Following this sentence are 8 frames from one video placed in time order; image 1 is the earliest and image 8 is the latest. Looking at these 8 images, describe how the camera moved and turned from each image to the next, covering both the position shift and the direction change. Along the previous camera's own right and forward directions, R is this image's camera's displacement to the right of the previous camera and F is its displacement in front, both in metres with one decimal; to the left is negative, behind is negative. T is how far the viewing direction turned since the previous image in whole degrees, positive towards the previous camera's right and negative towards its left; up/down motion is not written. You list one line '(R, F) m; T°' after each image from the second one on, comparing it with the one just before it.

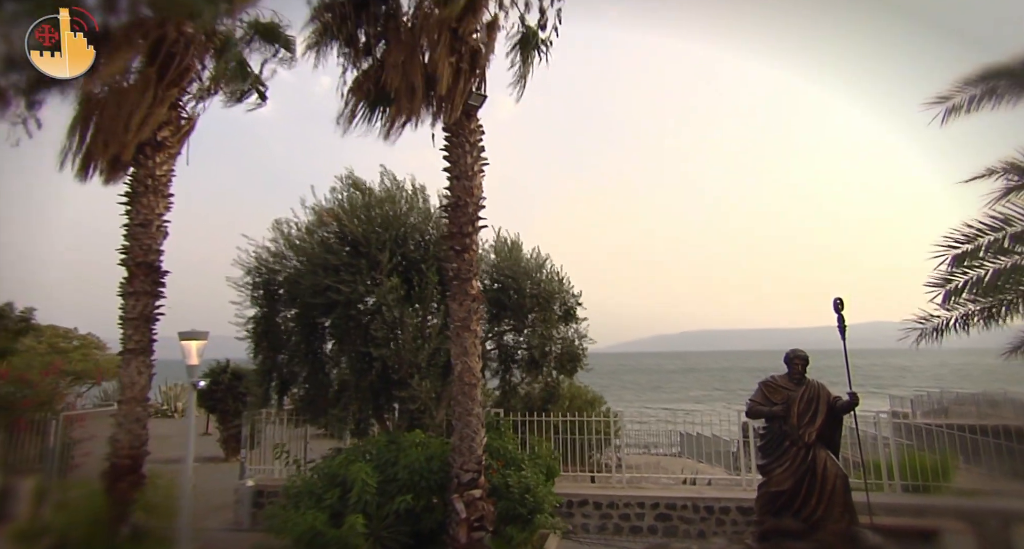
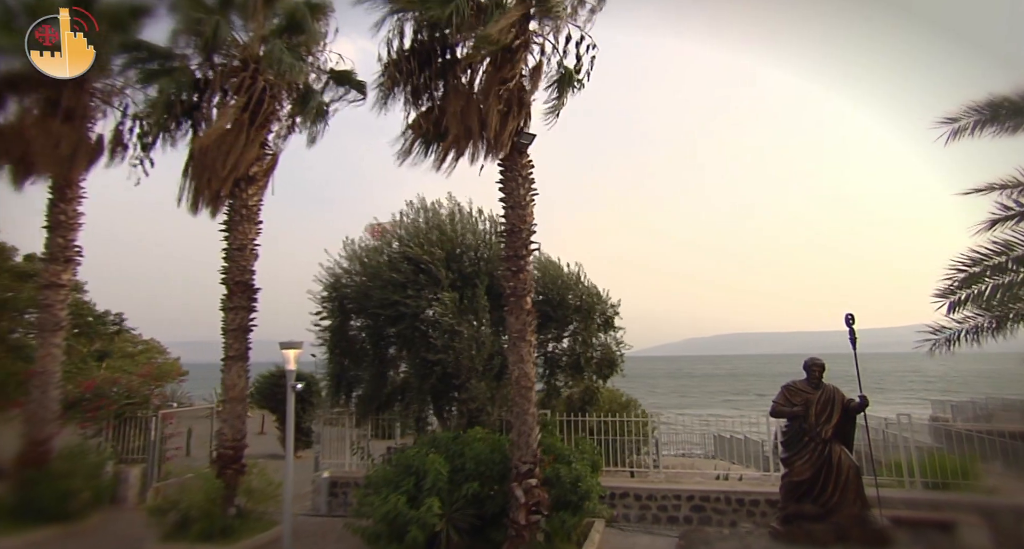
(-0.3, -1.0) m; -3°
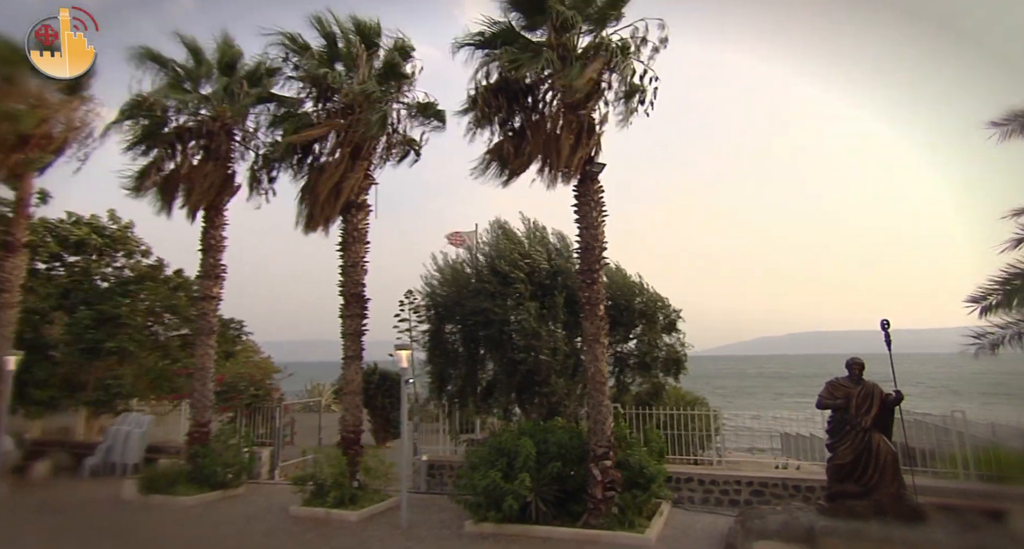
(-0.2, -1.4) m; -6°
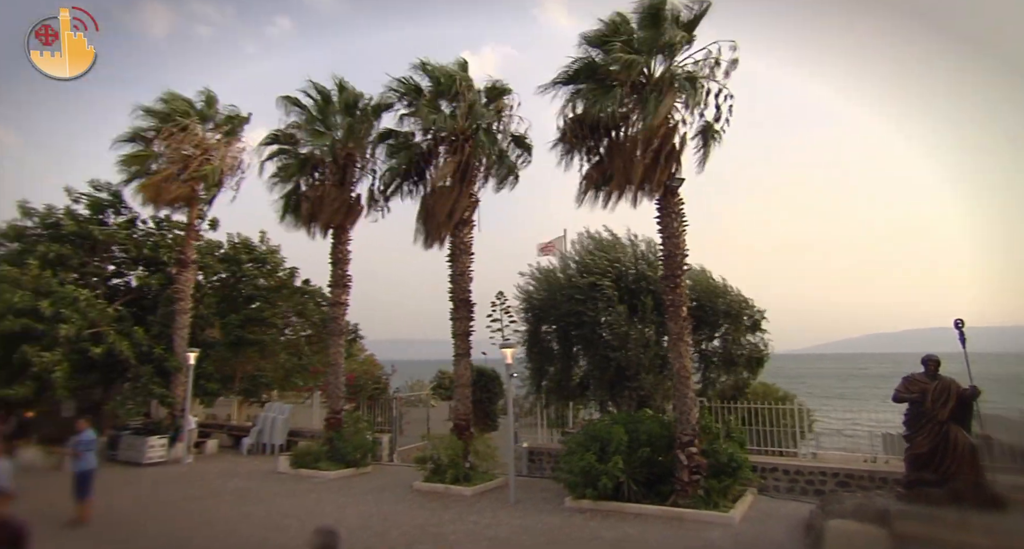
(-0.1, -1.2) m; -8°
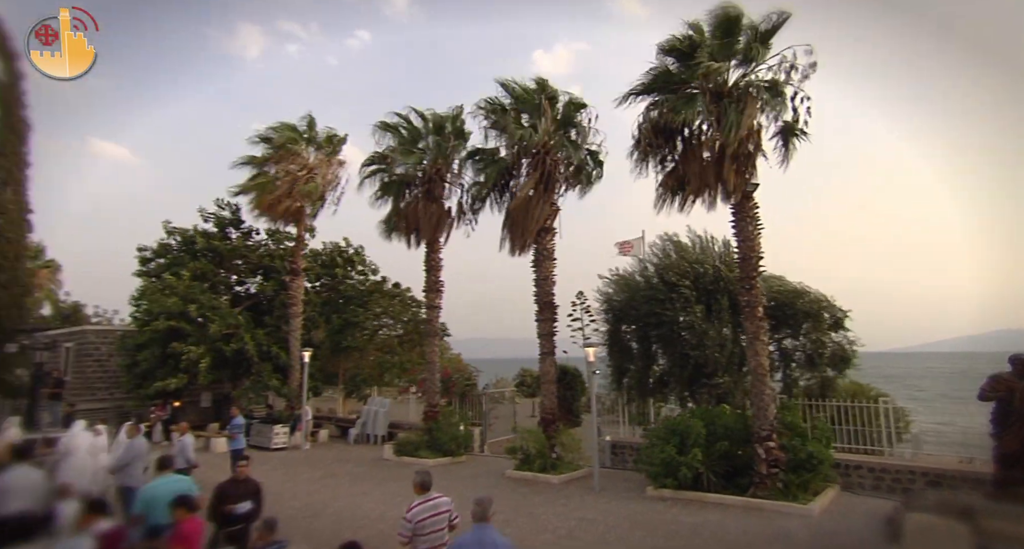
(0.0, -0.9) m; -8°
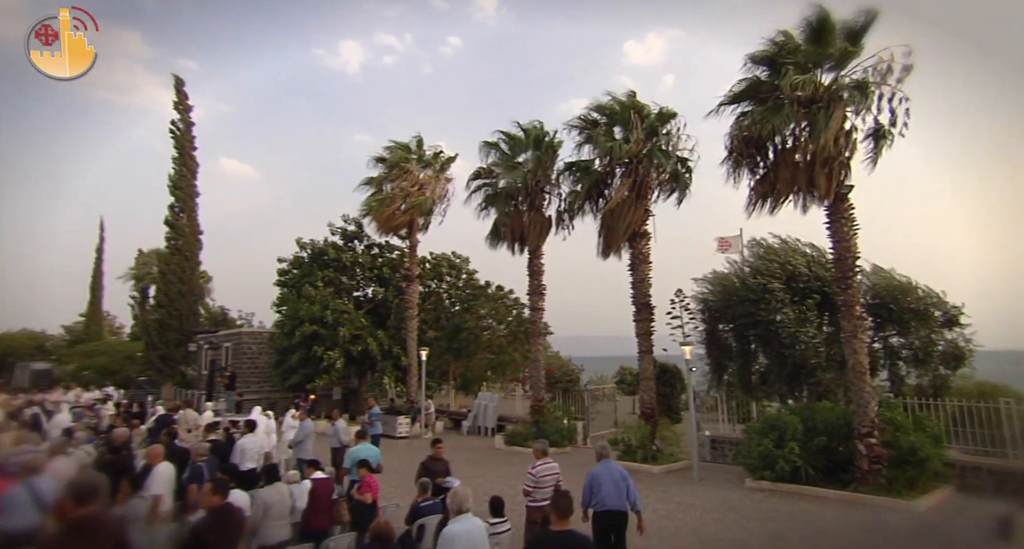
(0.0, -1.0) m; -9°
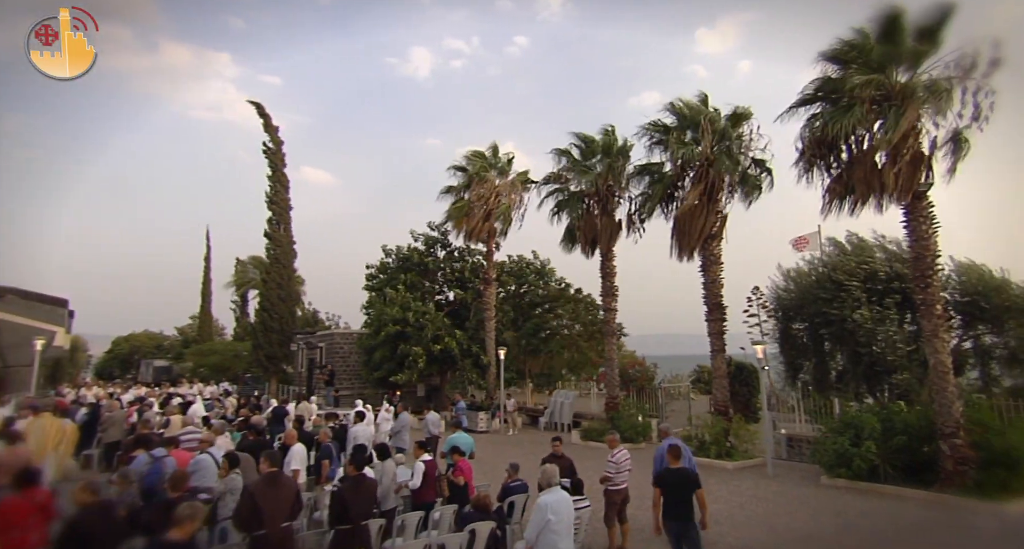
(0.0, -0.7) m; -7°
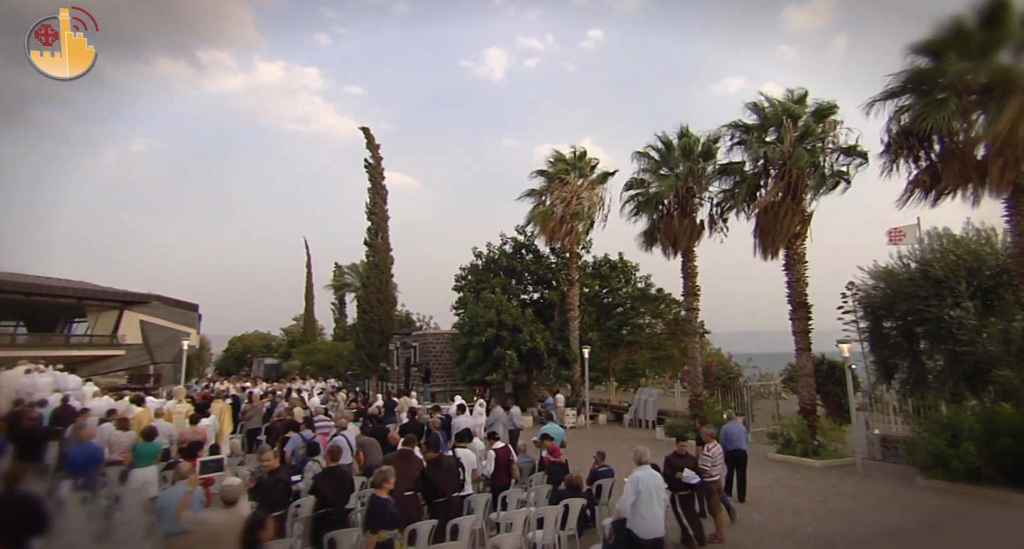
(0.0, -0.7) m; -8°
